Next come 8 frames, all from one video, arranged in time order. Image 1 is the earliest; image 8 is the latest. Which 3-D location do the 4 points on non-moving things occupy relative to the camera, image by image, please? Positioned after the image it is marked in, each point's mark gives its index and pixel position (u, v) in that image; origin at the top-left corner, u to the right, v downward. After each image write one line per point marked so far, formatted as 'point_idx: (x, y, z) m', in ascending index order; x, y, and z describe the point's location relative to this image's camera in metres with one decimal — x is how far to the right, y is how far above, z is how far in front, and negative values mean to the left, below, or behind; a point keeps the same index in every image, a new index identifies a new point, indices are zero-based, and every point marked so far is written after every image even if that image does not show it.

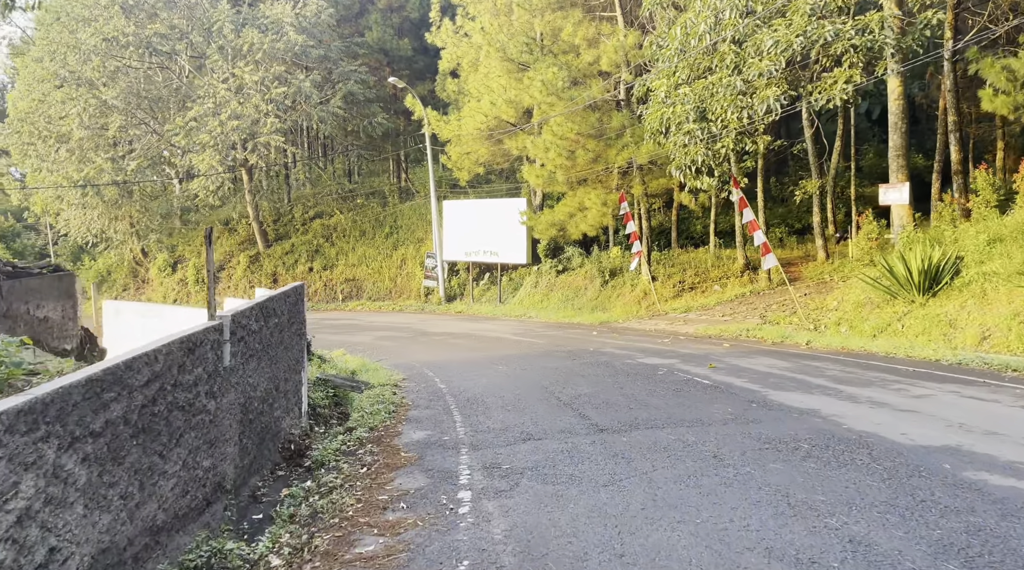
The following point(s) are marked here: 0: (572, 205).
0: (+1.4, +1.9, +19.8) m
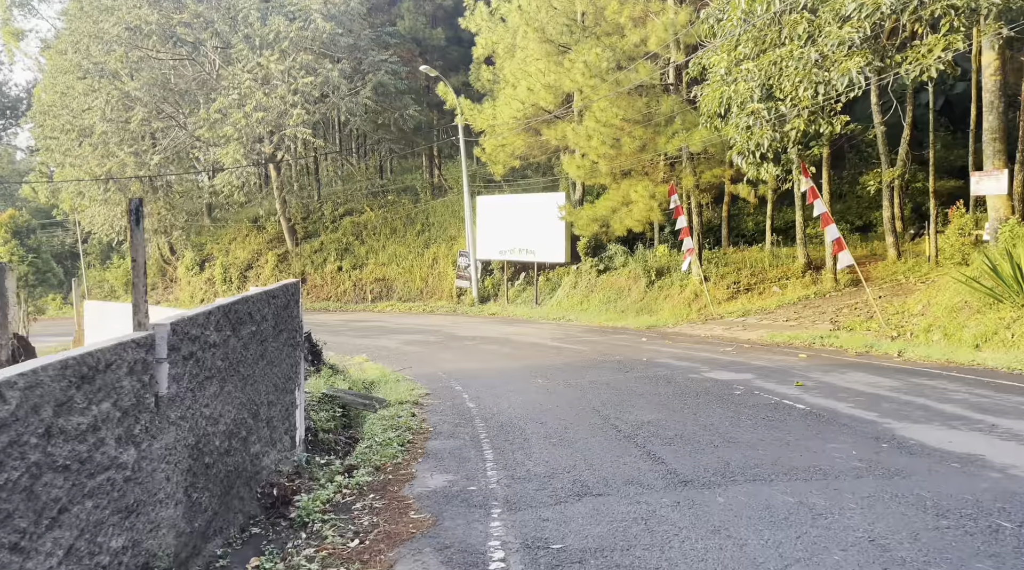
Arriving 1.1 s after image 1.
0: (+2.3, +1.9, +18.2) m
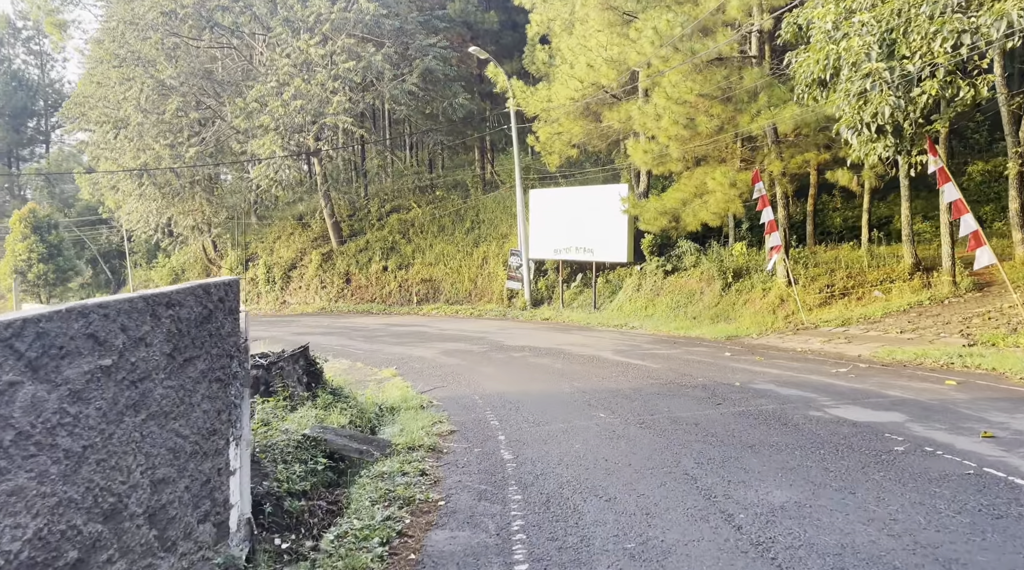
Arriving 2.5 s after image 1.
0: (+3.3, +1.8, +15.8) m
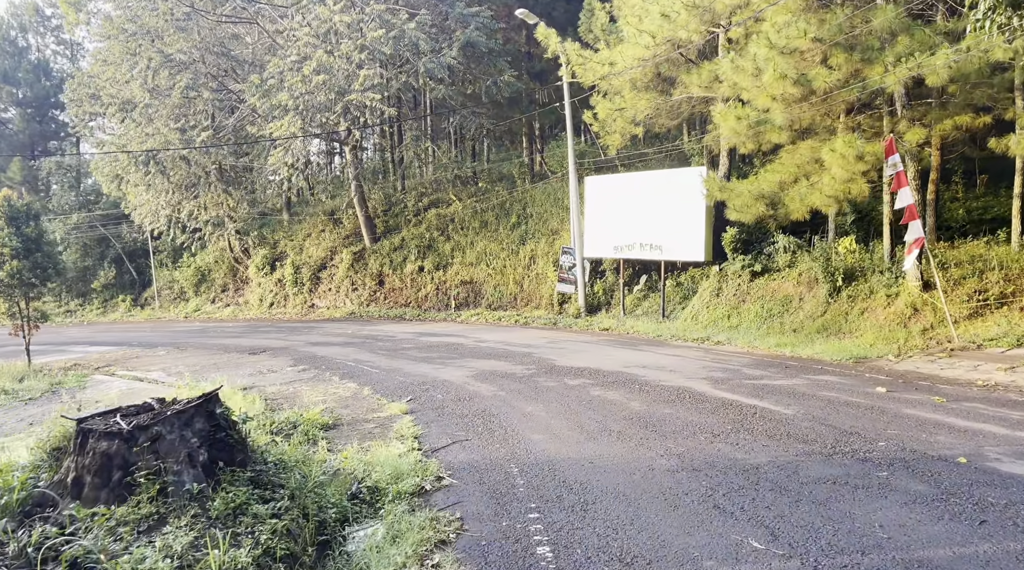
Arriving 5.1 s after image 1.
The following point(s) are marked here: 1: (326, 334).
0: (+4.2, +1.8, +12.3) m
1: (-4.4, -1.2, +19.7) m
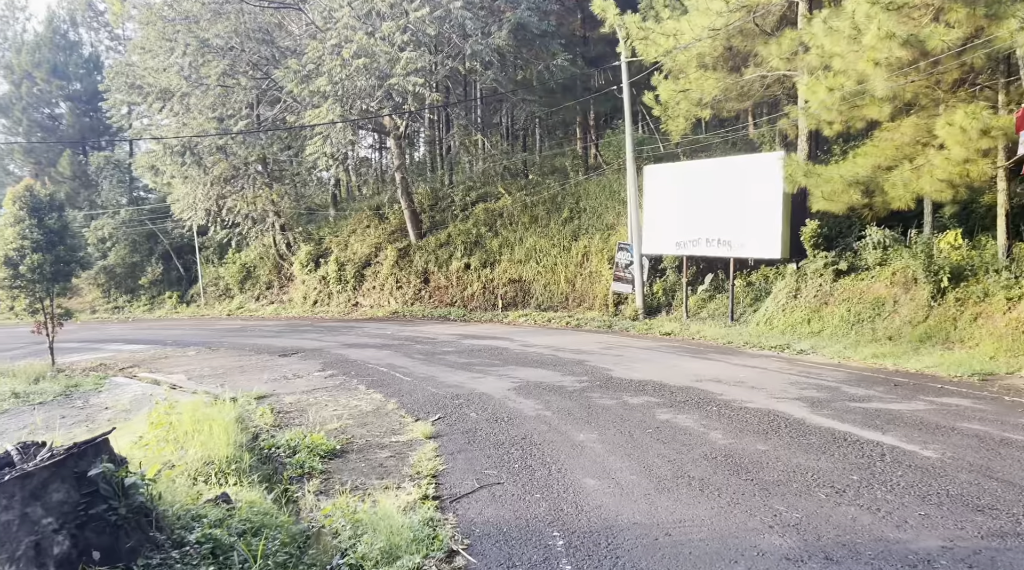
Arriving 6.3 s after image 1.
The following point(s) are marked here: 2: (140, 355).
0: (+4.8, +1.8, +10.5) m
1: (-3.3, -1.1, +18.4) m
2: (-8.5, -1.6, +19.0) m
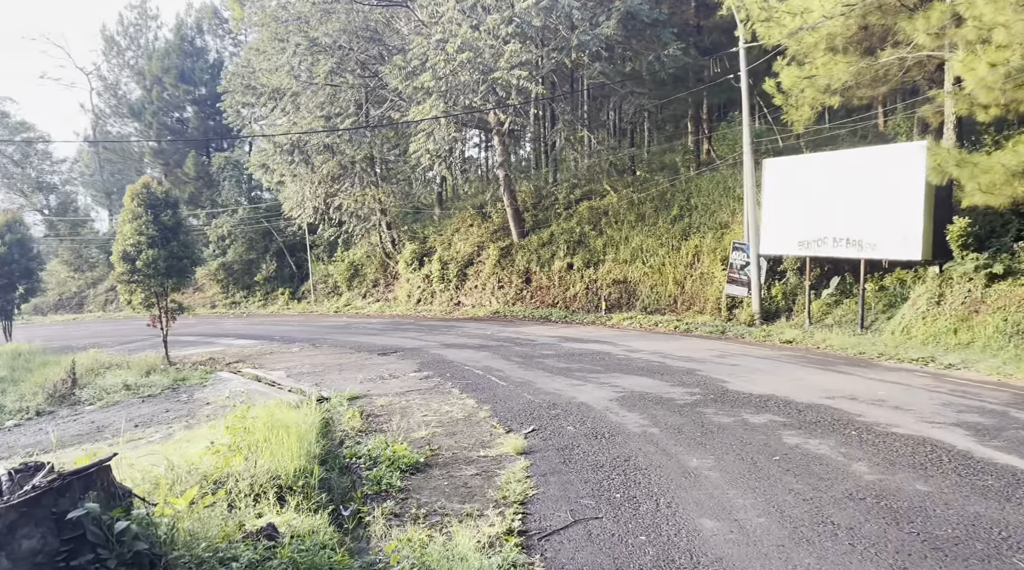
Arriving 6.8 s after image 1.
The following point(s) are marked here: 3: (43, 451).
0: (+6.0, +1.7, +9.0) m
1: (-1.1, -1.1, +17.9) m
2: (-6.1, -1.5, +19.2) m
3: (-6.7, -2.4, +11.8) m
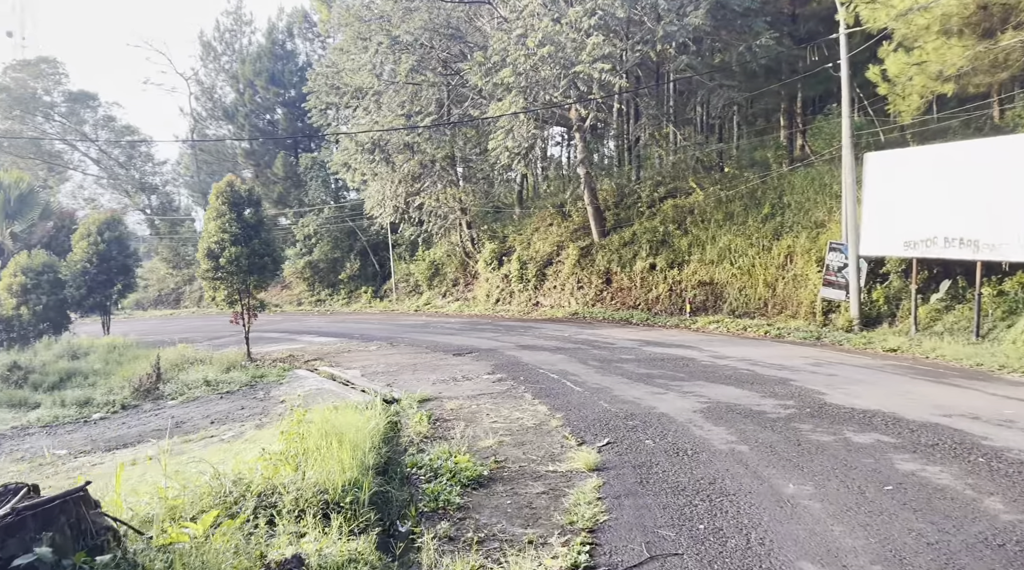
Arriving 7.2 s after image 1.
0: (+6.8, +1.6, +7.9) m
1: (+0.6, -1.1, +17.4) m
2: (-4.3, -1.5, +19.2) m
3: (-5.6, -2.3, +11.9) m
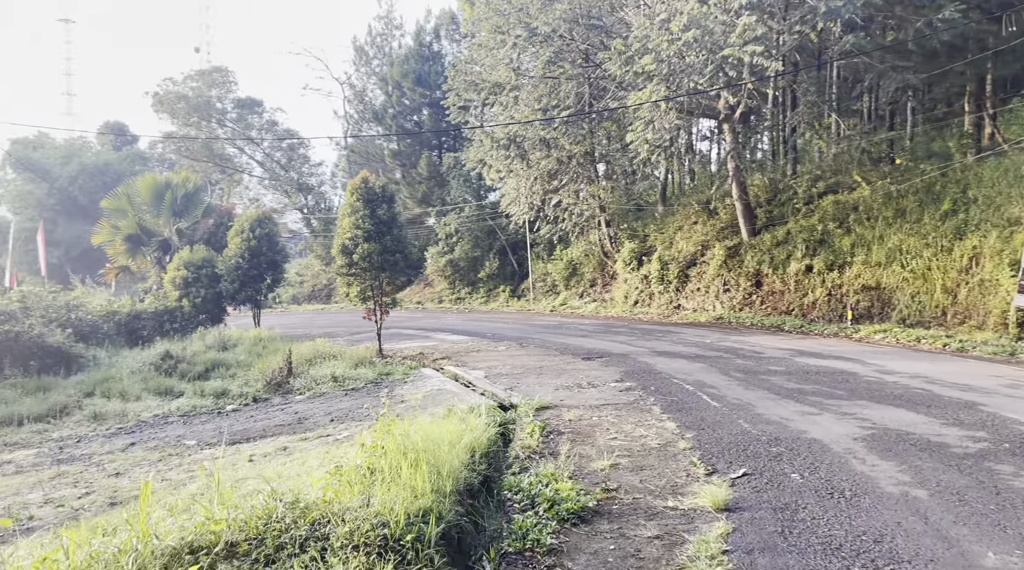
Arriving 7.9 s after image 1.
0: (+7.8, +1.5, +5.7) m
1: (+3.3, -1.1, +16.2) m
2: (-1.3, -1.4, +18.8) m
3: (-3.8, -2.2, +11.8) m
